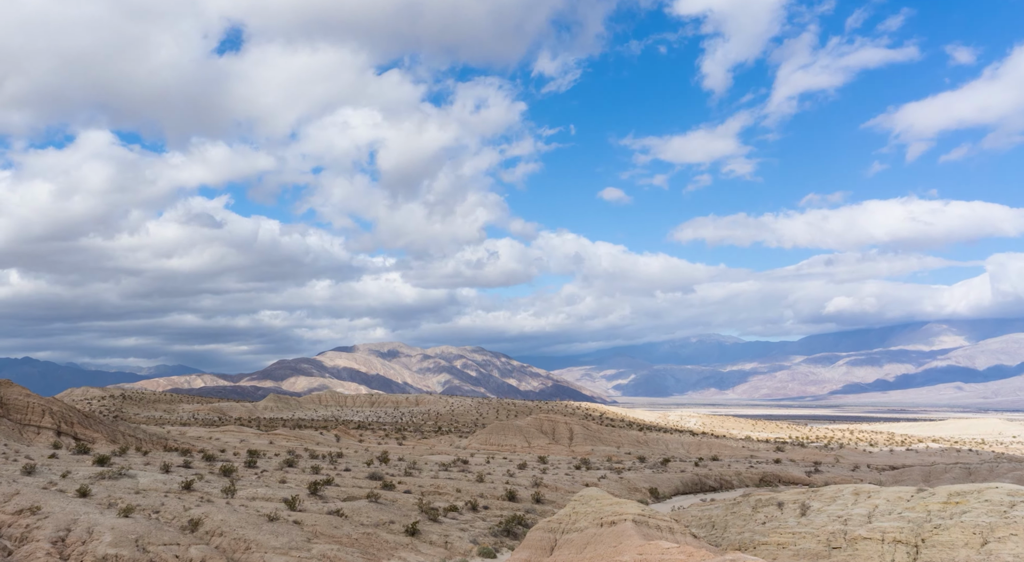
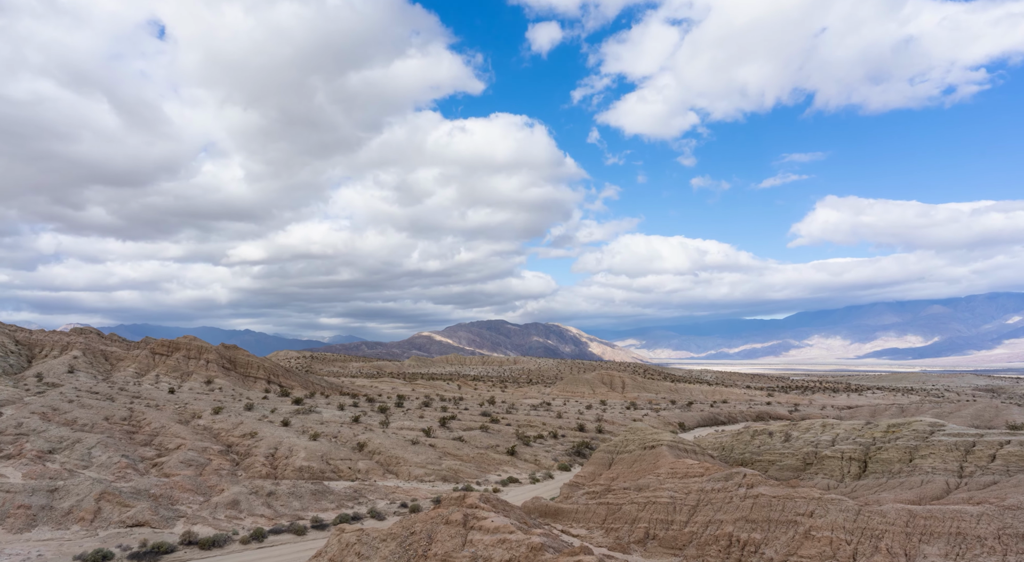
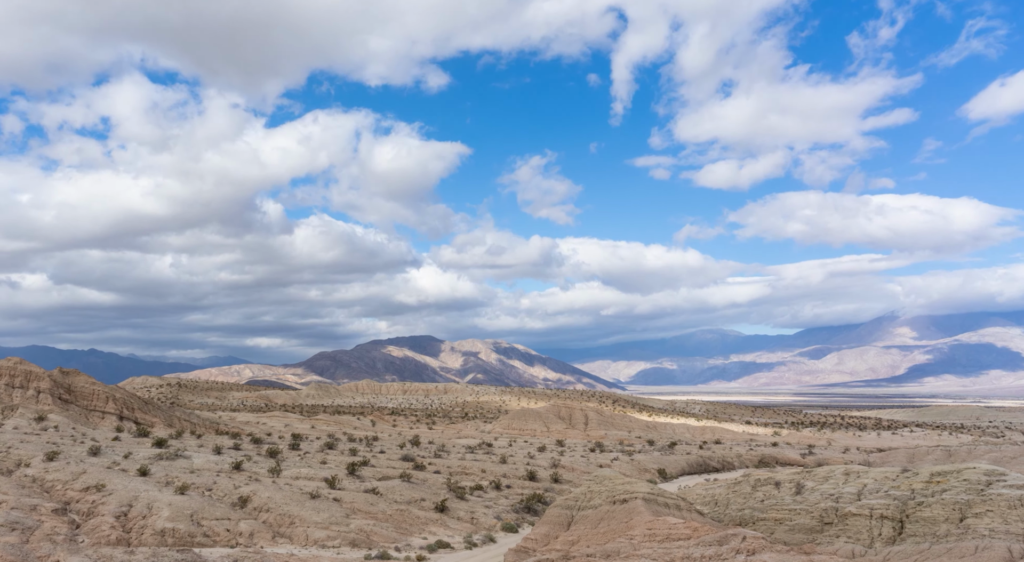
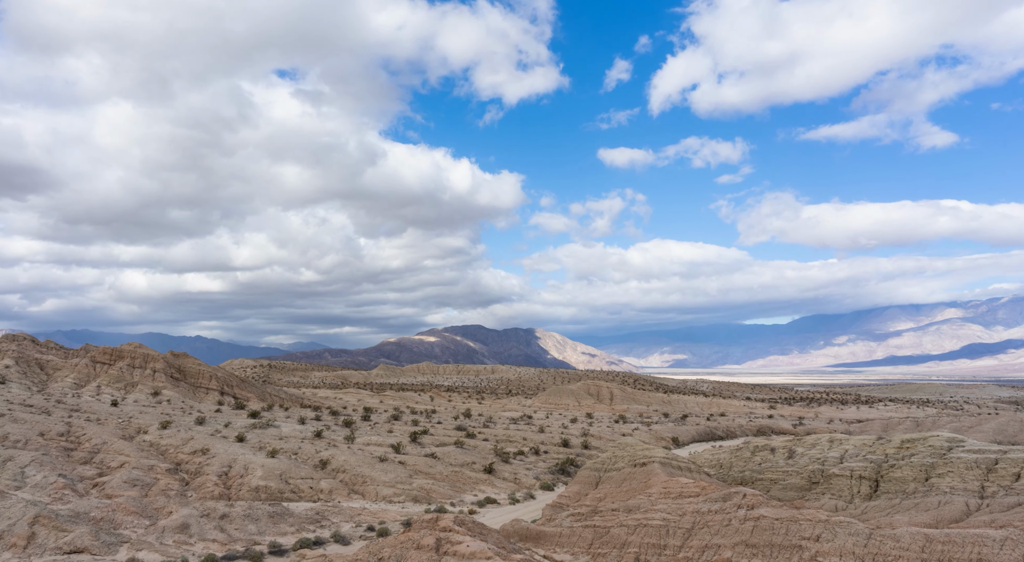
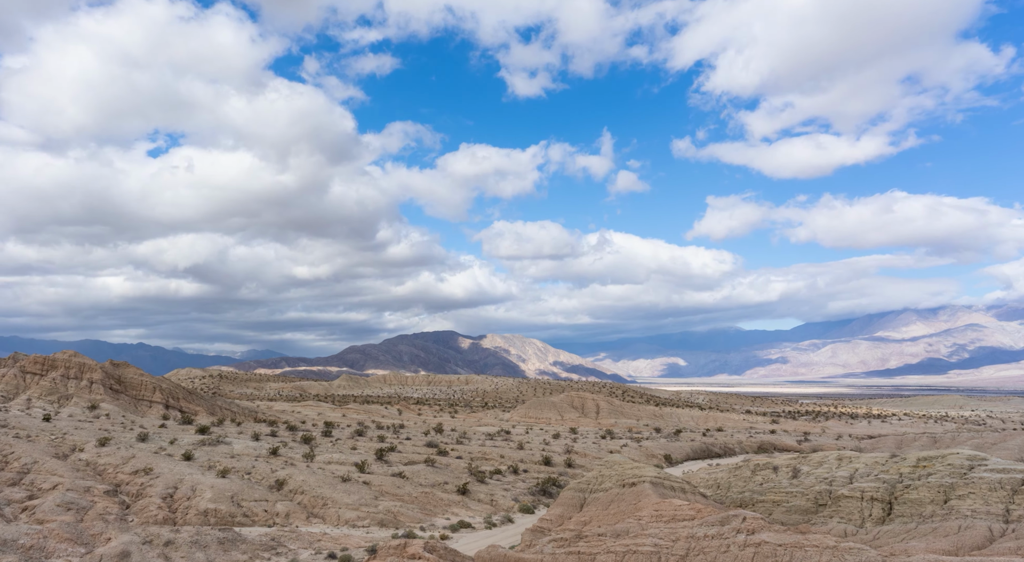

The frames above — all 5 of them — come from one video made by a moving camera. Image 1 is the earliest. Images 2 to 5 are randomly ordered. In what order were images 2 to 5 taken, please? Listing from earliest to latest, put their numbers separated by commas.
3, 5, 4, 2
